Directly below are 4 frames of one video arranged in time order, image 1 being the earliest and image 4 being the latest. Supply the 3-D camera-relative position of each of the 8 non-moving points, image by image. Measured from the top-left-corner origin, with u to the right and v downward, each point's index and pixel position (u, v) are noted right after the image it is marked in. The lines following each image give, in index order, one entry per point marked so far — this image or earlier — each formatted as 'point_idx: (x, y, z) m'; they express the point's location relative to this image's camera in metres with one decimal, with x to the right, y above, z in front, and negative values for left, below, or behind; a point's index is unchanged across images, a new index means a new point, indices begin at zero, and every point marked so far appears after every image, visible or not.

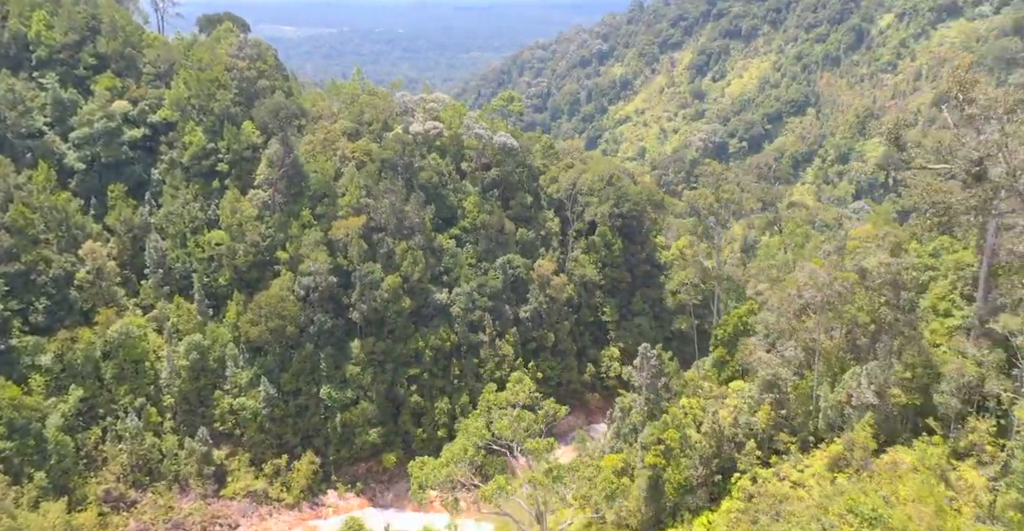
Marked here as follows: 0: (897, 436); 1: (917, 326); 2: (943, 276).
0: (+8.7, -3.9, +17.6) m
1: (+9.4, -1.4, +18.0) m
2: (+10.6, -0.3, +19.0) m
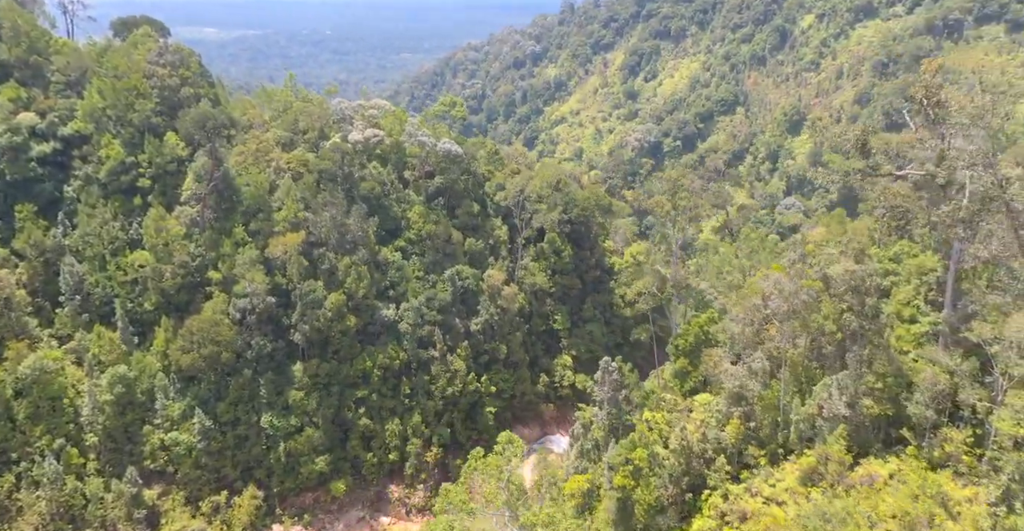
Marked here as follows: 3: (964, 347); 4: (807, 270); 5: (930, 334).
0: (+7.9, -4.0, +17.2) m
1: (+8.5, -1.6, +17.6) m
2: (+9.5, -0.4, +18.8) m
3: (+9.7, -1.8, +16.4) m
4: (+7.7, -0.2, +19.9) m
5: (+9.5, -1.6, +17.5) m
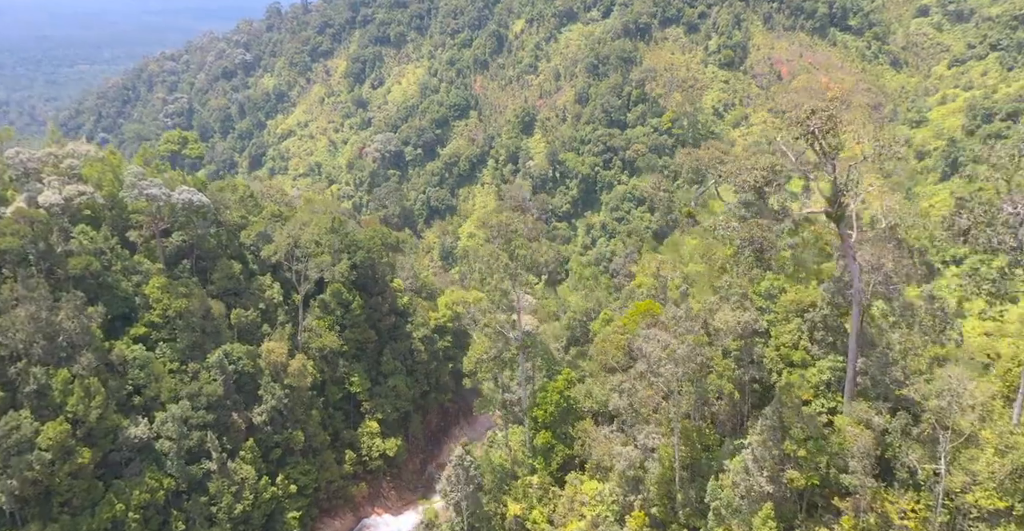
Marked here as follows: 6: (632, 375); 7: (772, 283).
0: (+5.4, -4.9, +14.7) m
1: (+5.4, -2.4, +15.3) m
2: (+5.9, -1.1, +16.7) m
3: (+7.0, -2.4, +14.6) m
4: (+3.8, -1.2, +17.2) m
5: (+6.4, -2.3, +15.5) m
6: (+2.4, -2.3, +17.5) m
7: (+5.7, -0.4, +17.8) m
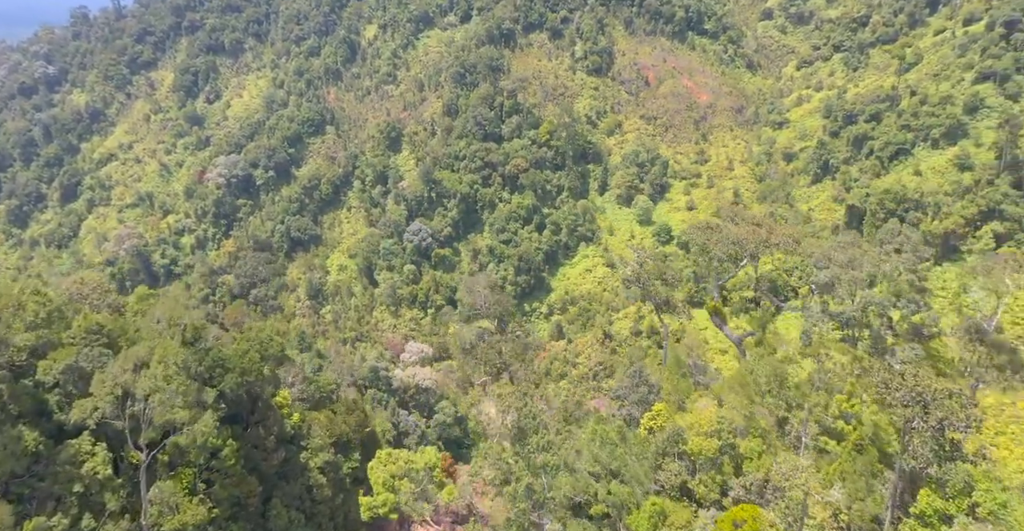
0: (+6.6, -7.3, +8.0) m
1: (+6.4, -4.8, +8.6) m
2: (+6.5, -3.6, +10.1) m
3: (+8.0, -4.7, +8.2) m
4: (+4.3, -3.8, +10.1) m
5: (+7.3, -4.6, +9.0) m
6: (+3.1, -5.0, +10.2) m
7: (+6.1, -2.8, +11.1) m
